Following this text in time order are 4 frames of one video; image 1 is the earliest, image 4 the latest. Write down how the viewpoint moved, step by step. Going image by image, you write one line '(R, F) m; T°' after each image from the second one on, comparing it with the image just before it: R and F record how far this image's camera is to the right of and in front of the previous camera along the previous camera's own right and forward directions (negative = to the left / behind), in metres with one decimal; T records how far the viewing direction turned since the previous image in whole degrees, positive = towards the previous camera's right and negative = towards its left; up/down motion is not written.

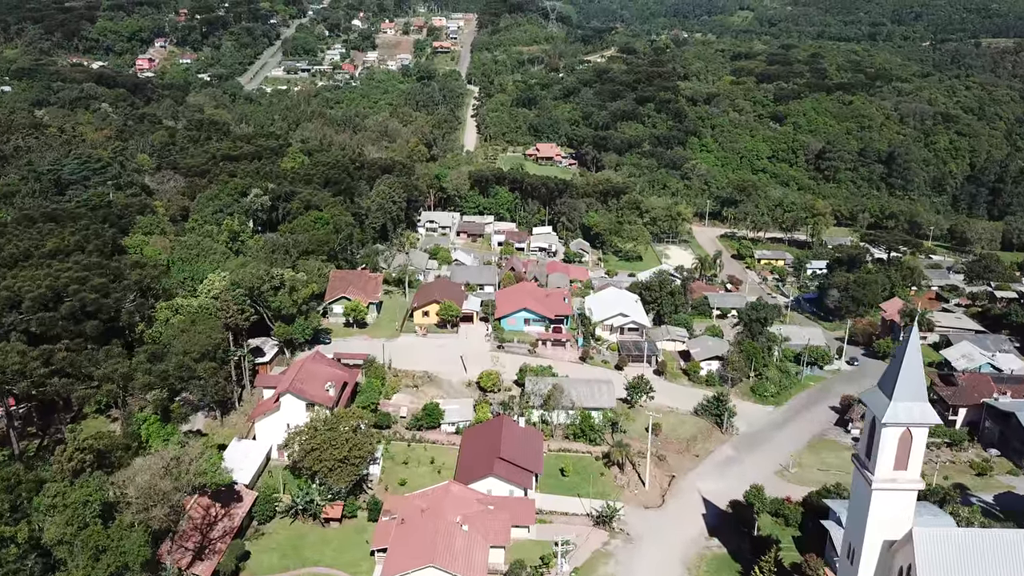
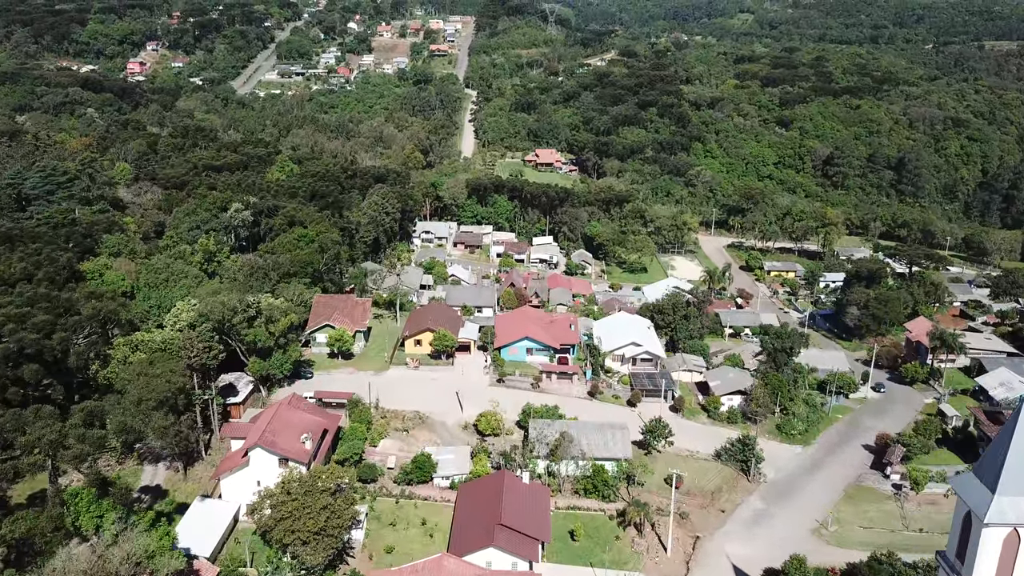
(-0.1, +3.1) m; 0°
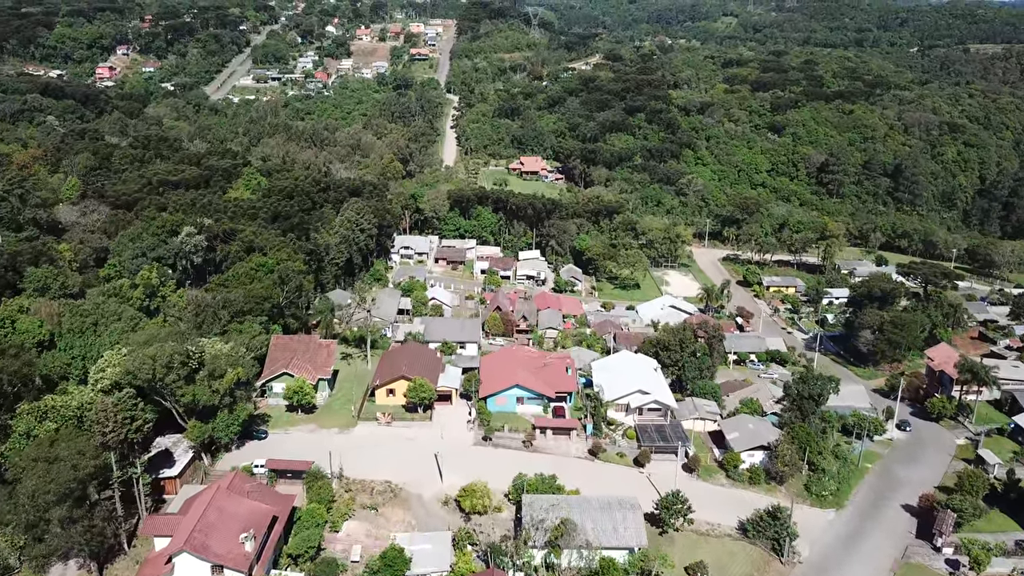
(-0.1, +4.1) m; +1°
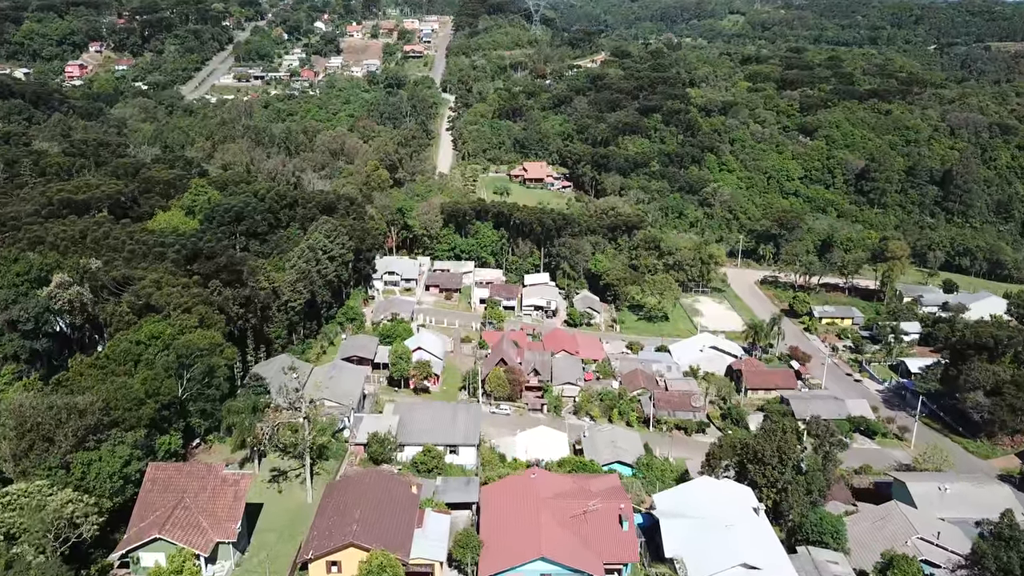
(-0.5, +10.6) m; 0°
